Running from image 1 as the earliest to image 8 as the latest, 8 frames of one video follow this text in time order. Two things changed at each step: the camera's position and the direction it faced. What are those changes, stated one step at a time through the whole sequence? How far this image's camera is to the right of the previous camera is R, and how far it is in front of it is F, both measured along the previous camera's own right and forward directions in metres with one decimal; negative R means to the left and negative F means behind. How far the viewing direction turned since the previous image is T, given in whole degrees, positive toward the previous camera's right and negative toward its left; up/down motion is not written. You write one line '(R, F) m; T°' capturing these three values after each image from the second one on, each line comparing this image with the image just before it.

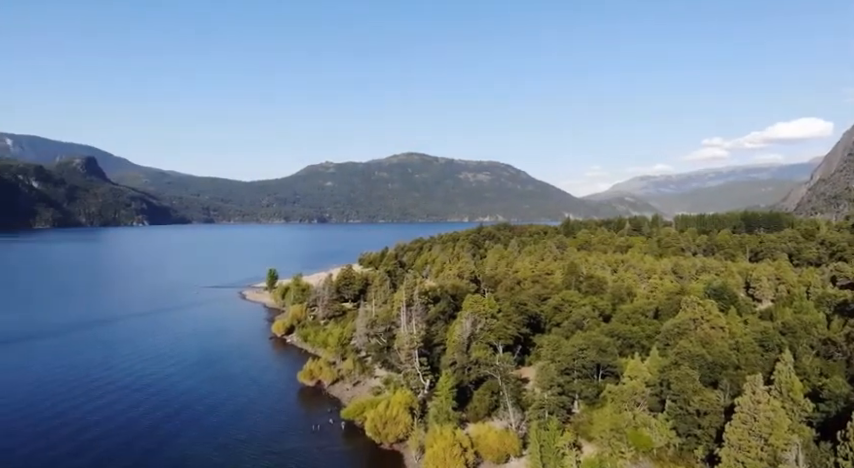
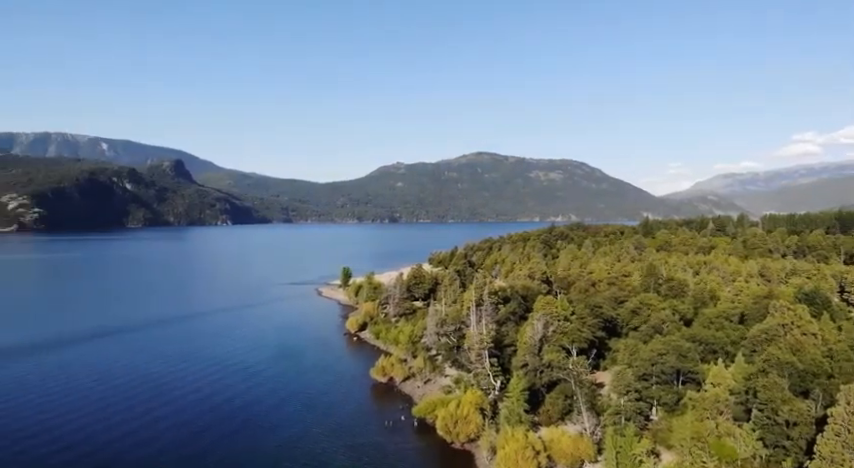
(-1.6, +0.2) m; -6°
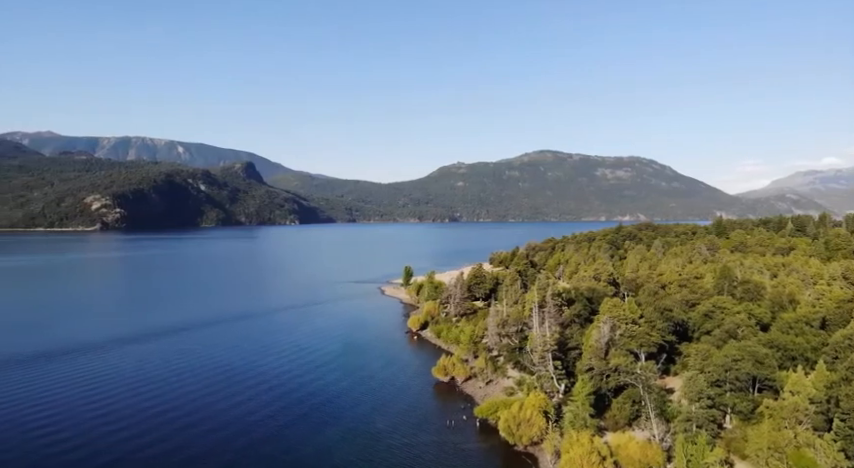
(-1.9, +0.2) m; -5°
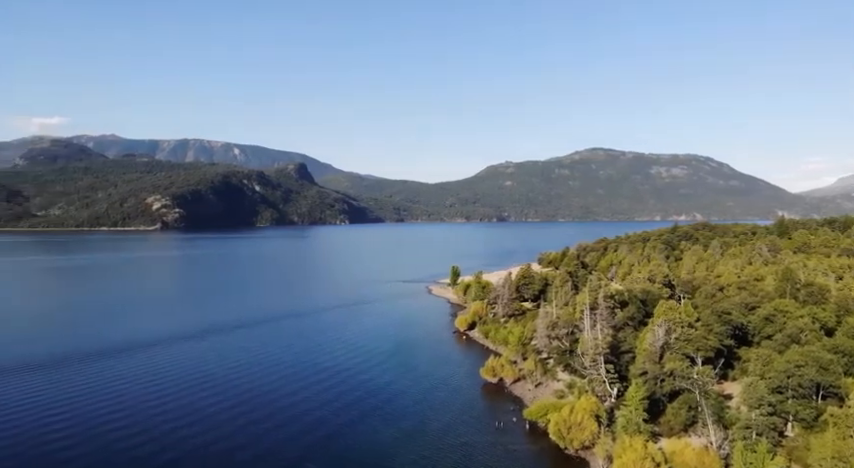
(-1.2, 0.0) m; -4°
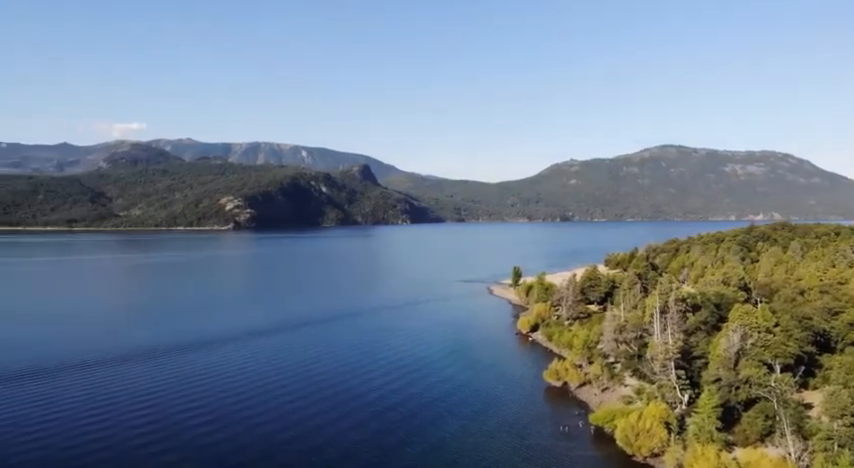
(-1.3, -0.2) m; -5°
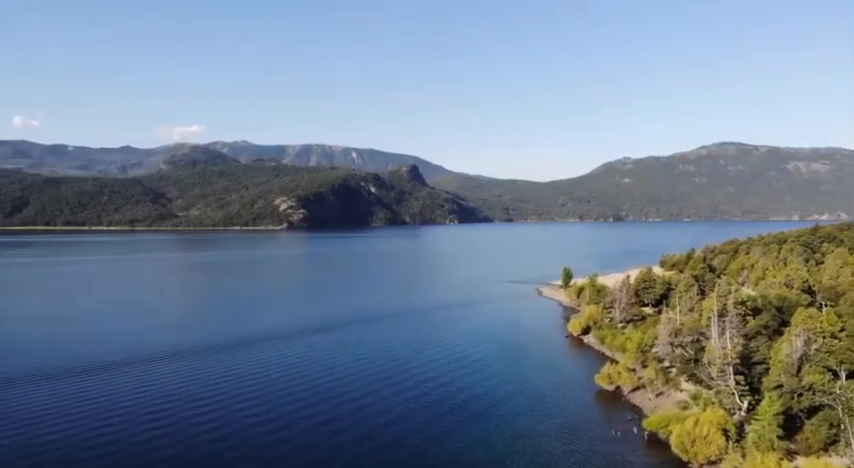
(-0.6, -0.3) m; -4°
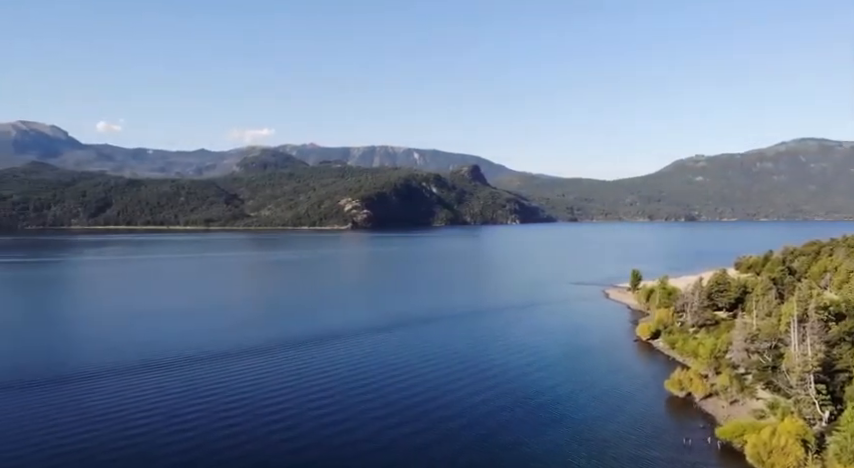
(+0.1, -0.5) m; -6°
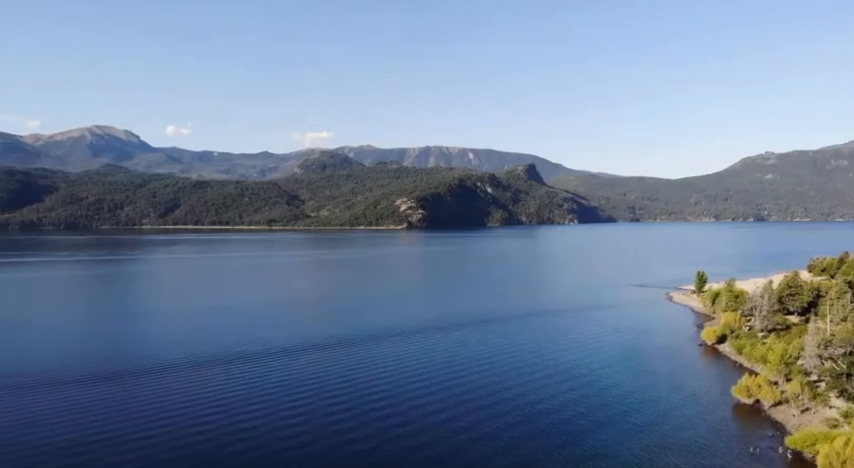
(+0.2, -0.8) m; -6°
